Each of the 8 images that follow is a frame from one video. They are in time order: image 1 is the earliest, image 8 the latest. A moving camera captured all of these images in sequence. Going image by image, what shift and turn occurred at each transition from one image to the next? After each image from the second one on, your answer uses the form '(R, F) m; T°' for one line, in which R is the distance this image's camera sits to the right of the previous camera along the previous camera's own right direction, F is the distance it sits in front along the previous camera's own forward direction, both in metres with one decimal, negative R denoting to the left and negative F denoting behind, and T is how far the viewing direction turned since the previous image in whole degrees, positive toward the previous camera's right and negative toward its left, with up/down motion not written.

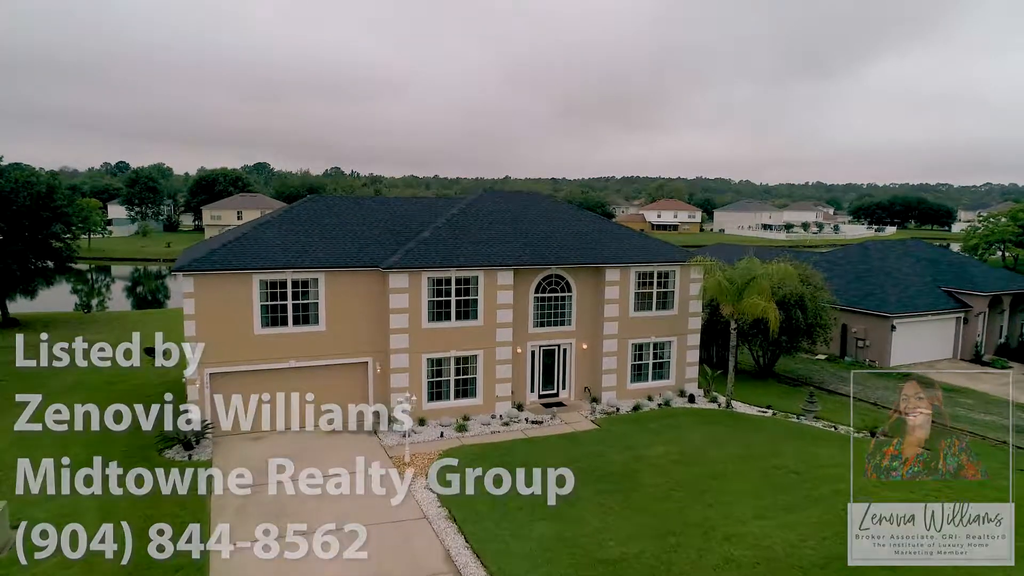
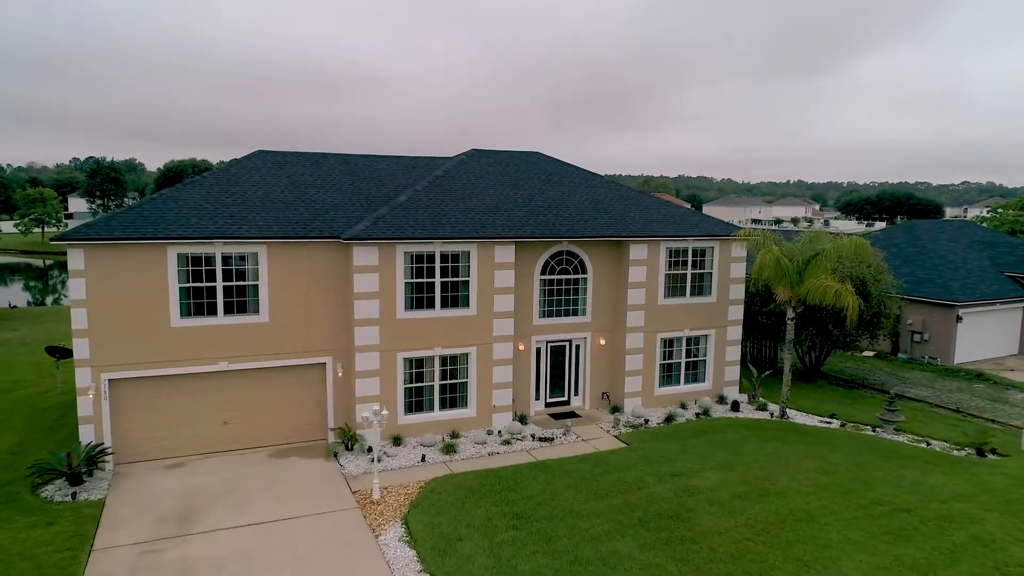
(-0.5, +5.1) m; +1°
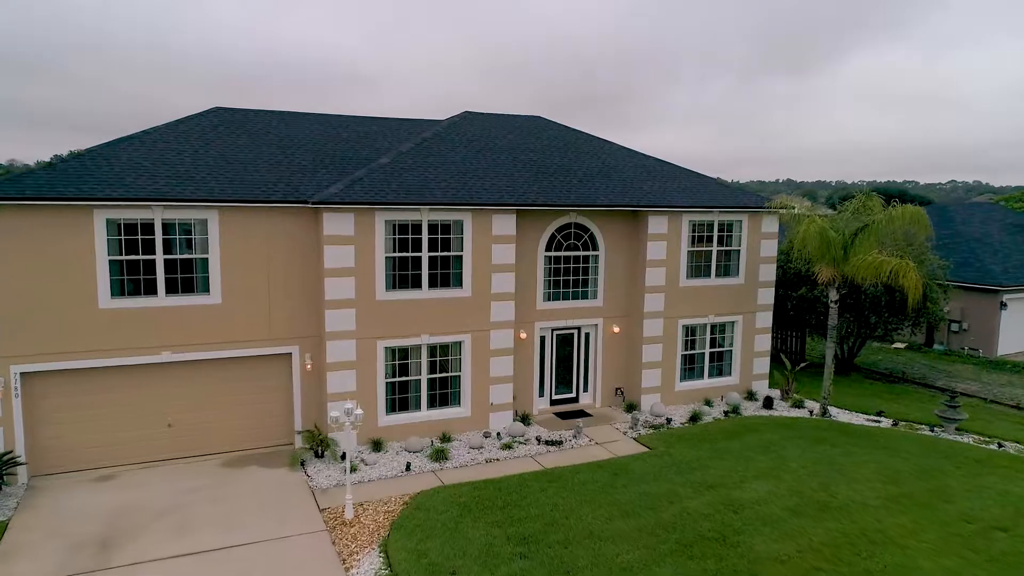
(-0.2, +2.7) m; +1°
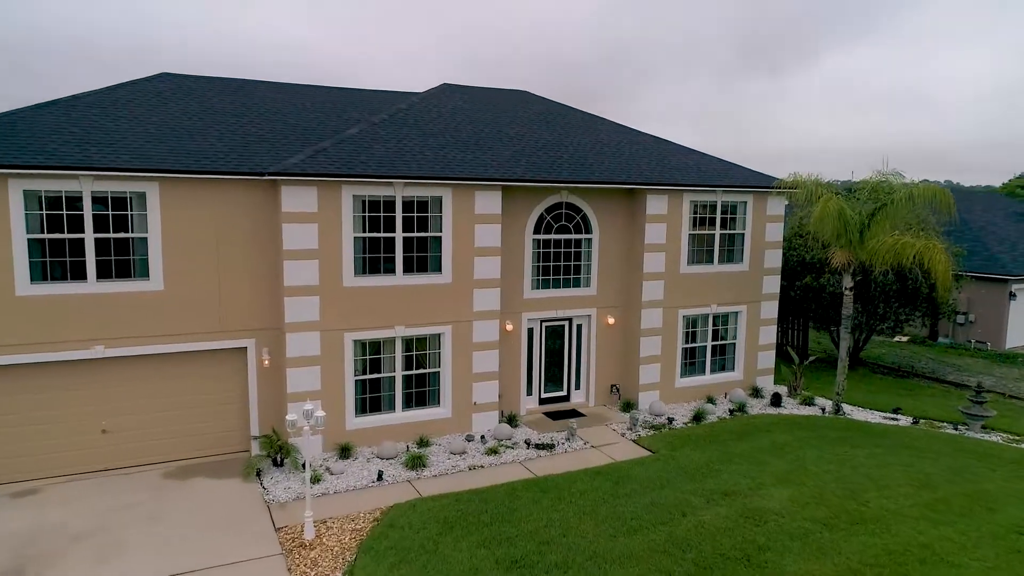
(-0.1, +1.6) m; +2°
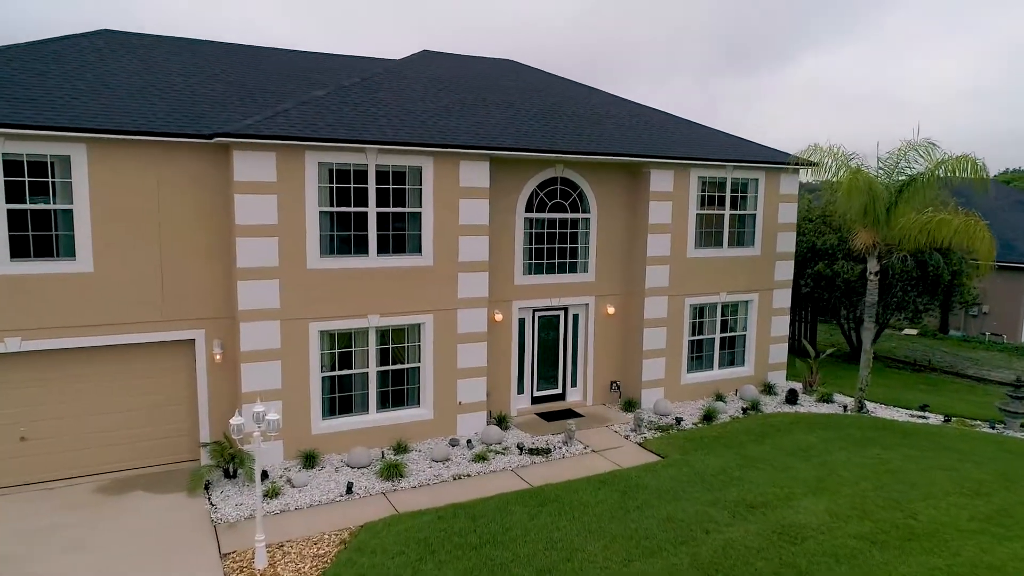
(-0.1, +1.6) m; +1°
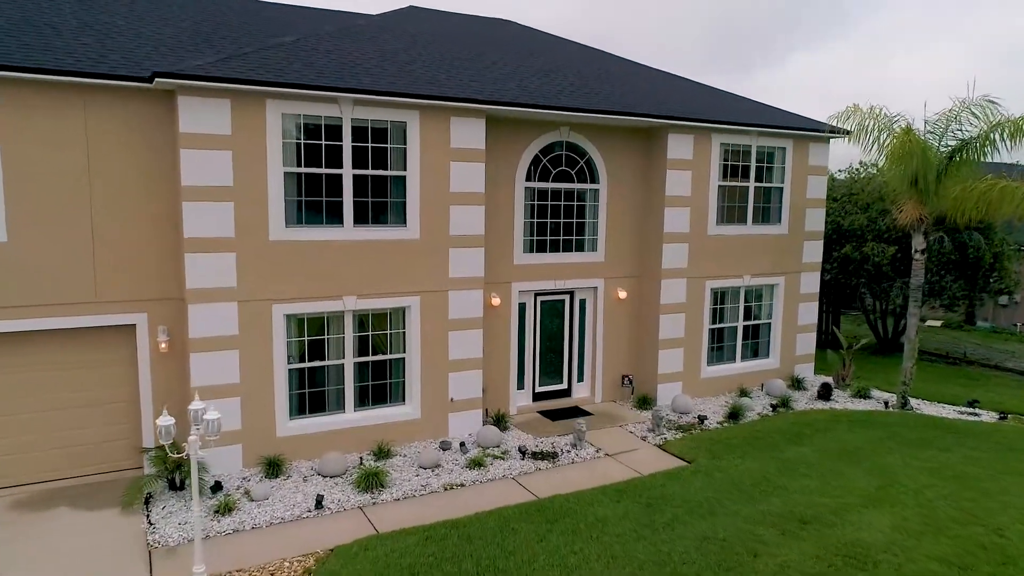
(-0.1, +1.7) m; +1°
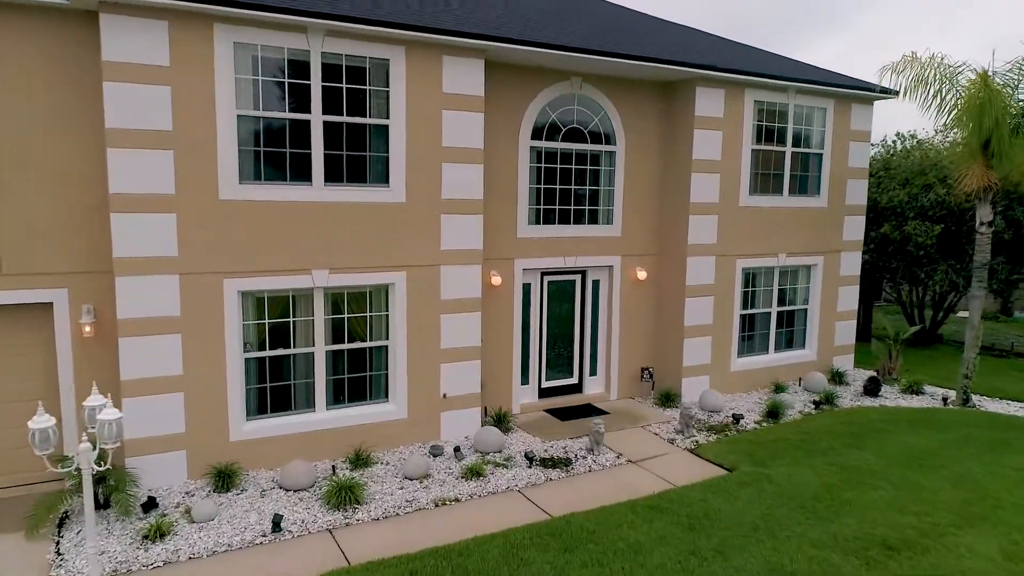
(-0.1, +1.7) m; +1°
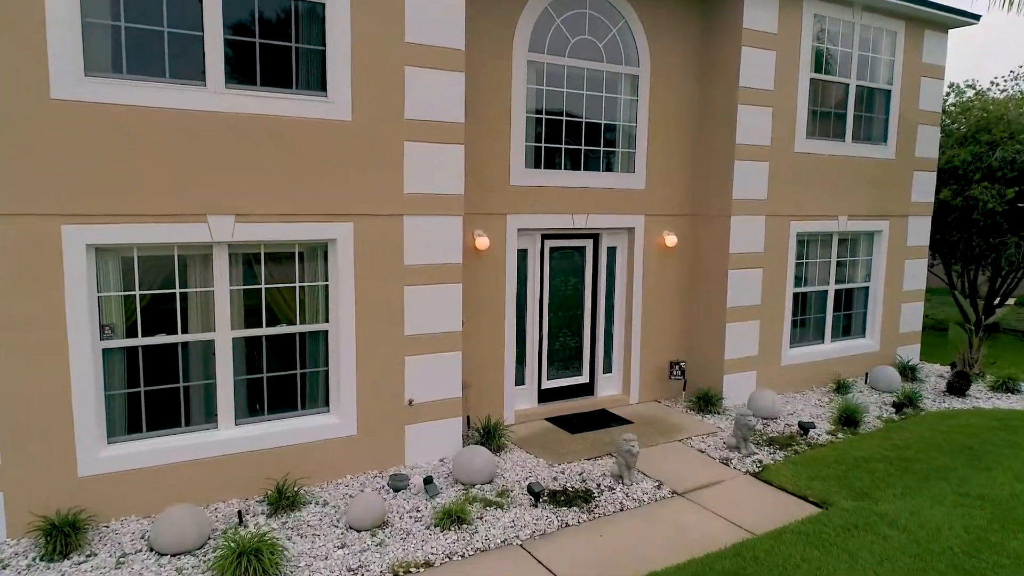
(-0.2, +2.6) m; +2°
